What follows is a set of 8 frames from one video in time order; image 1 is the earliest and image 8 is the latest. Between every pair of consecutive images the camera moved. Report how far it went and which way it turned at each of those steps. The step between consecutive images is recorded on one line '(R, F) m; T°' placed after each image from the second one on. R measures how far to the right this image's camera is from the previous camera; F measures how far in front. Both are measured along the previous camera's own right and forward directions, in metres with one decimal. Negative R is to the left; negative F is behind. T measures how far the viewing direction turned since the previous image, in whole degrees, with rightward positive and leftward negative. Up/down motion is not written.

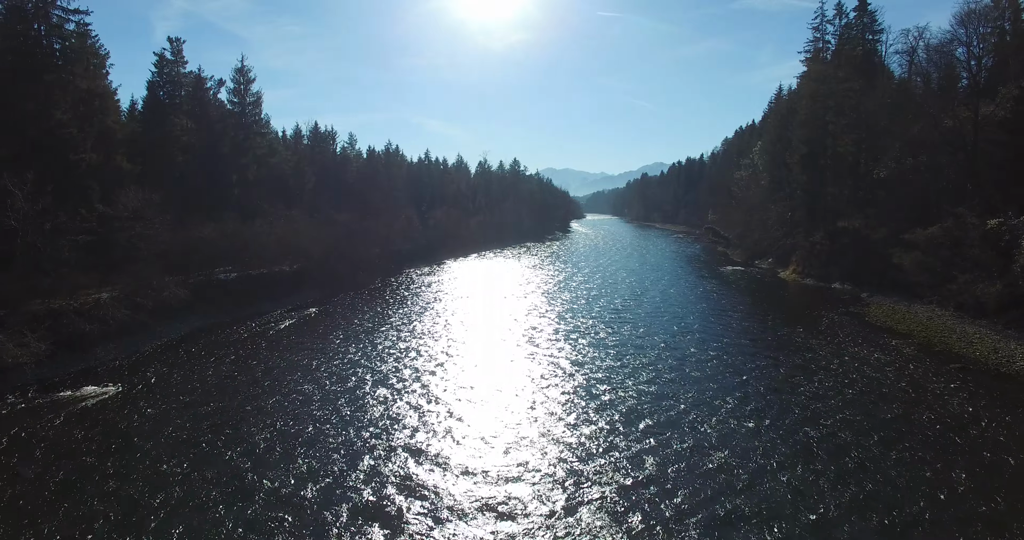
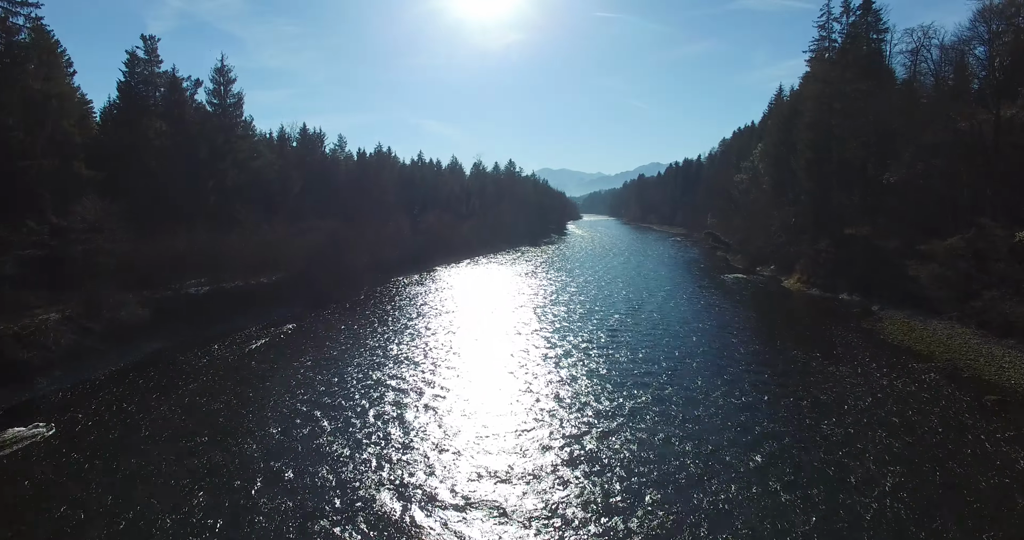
(+0.3, +2.0) m; 0°
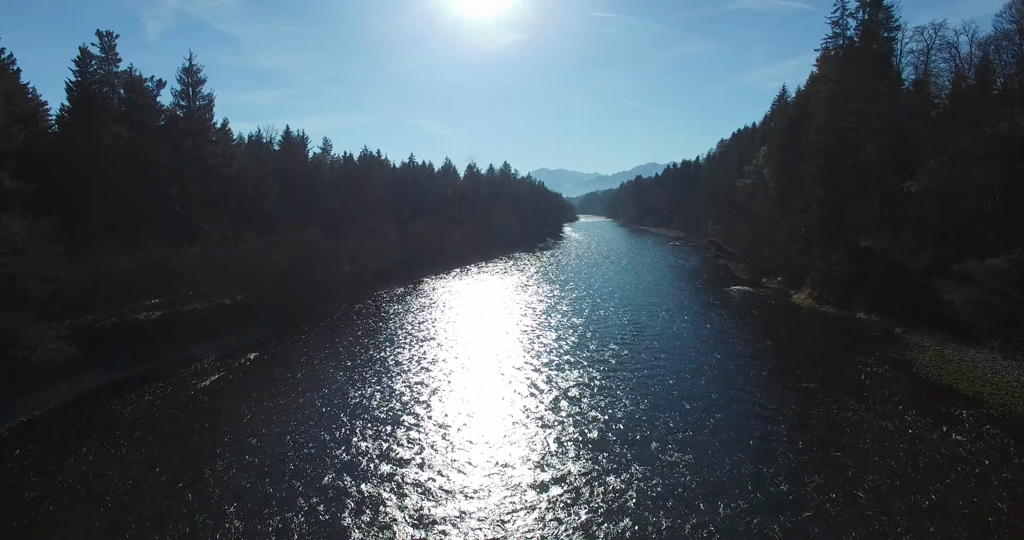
(+0.4, +3.1) m; 0°
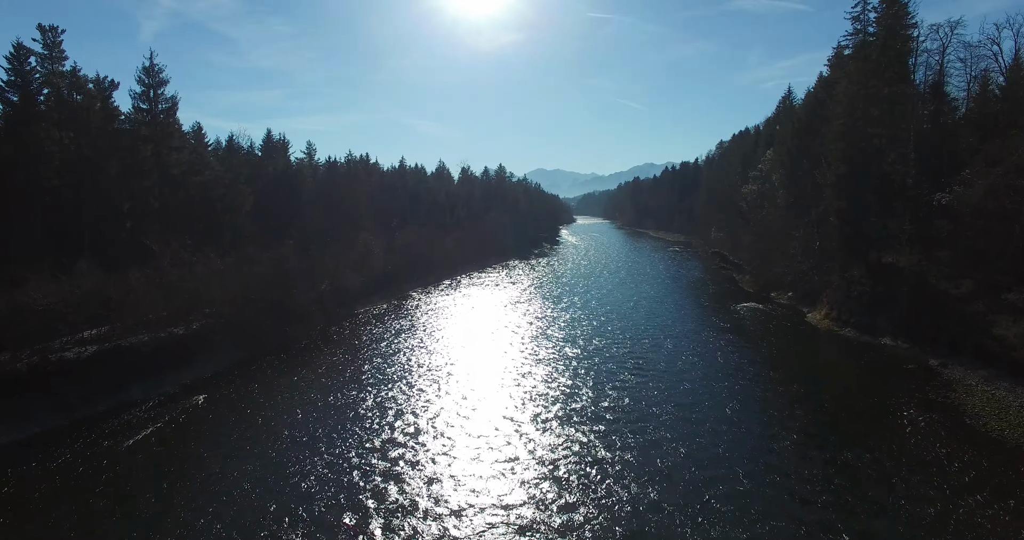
(+0.4, +3.5) m; 0°
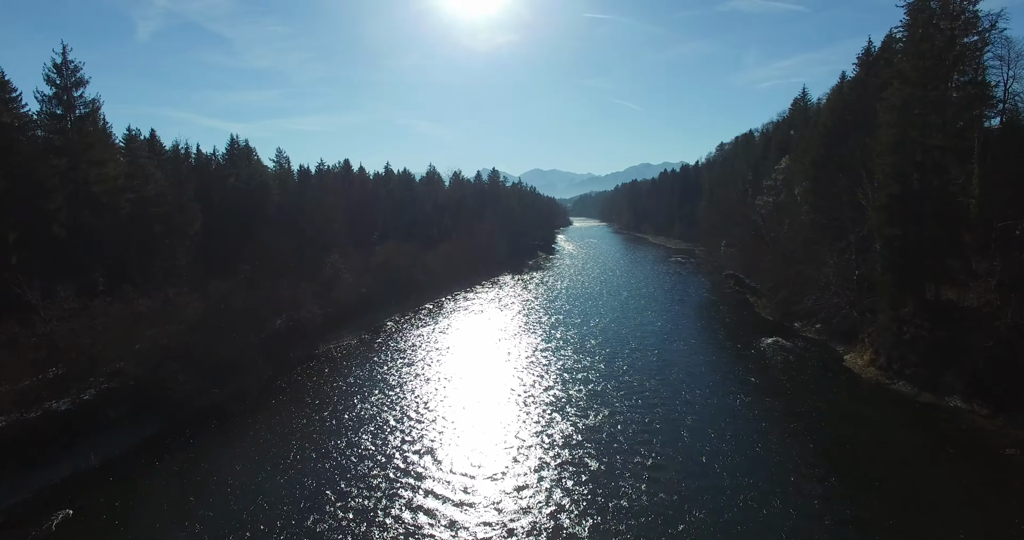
(+0.5, +6.4) m; 0°
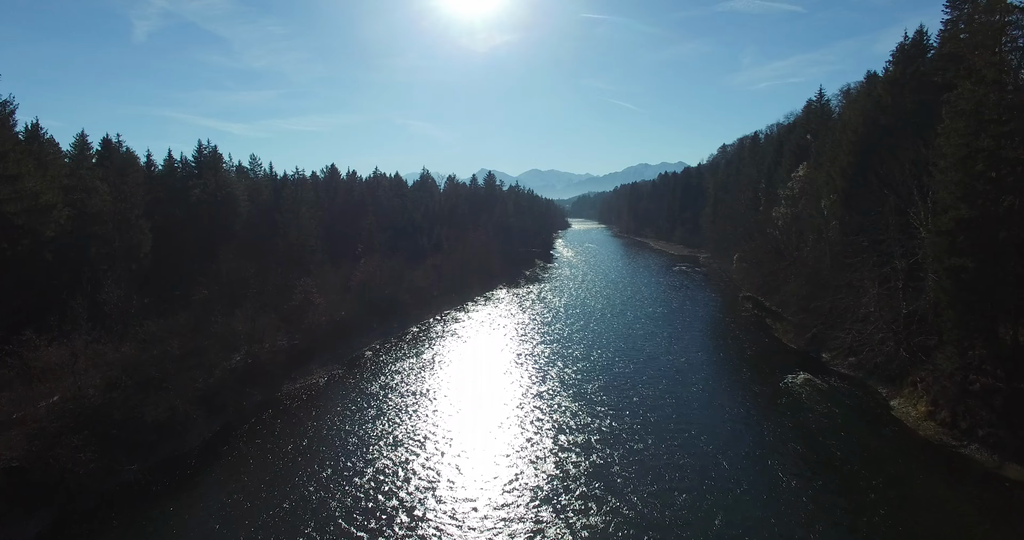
(+0.3, +5.3) m; 0°
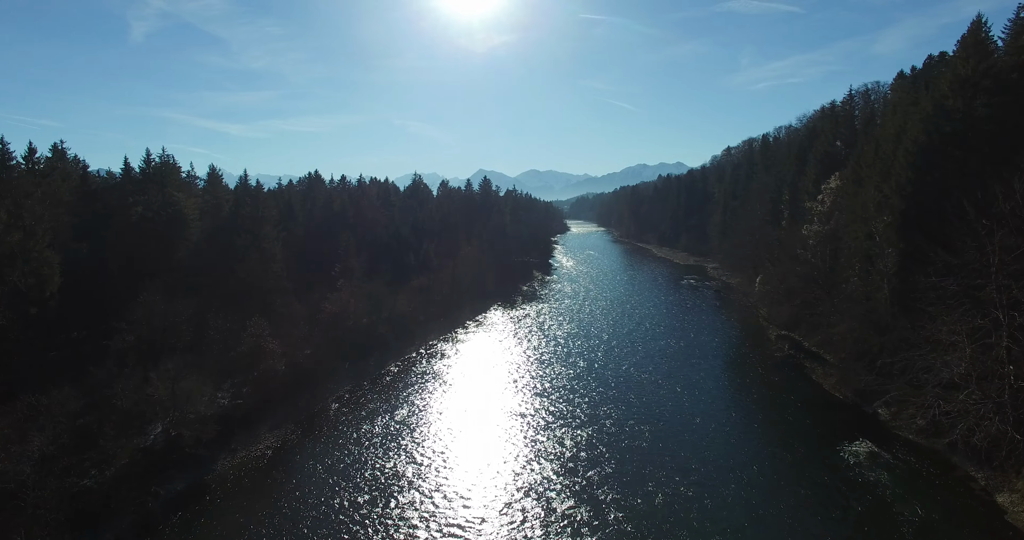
(+0.3, +7.4) m; 0°
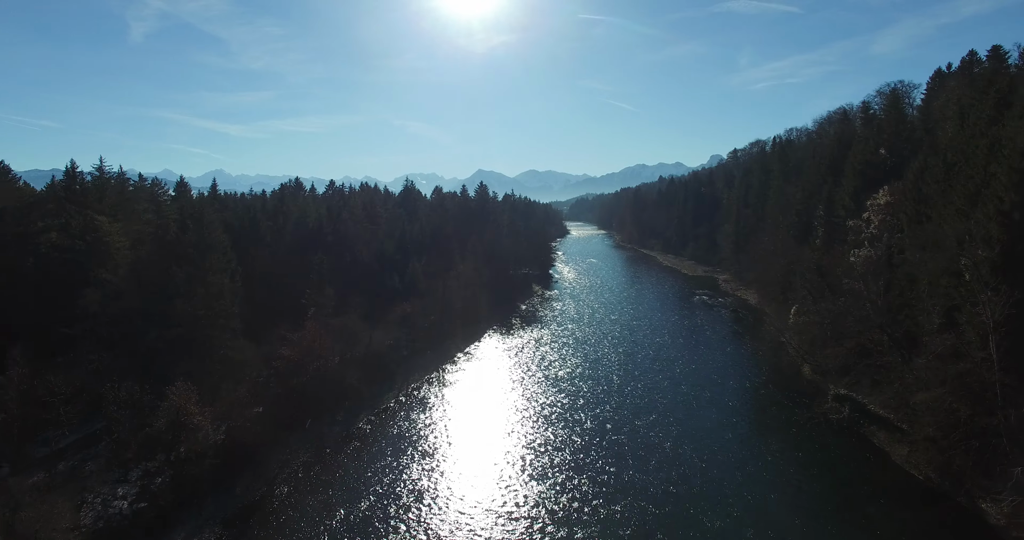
(+0.2, +8.1) m; 0°
